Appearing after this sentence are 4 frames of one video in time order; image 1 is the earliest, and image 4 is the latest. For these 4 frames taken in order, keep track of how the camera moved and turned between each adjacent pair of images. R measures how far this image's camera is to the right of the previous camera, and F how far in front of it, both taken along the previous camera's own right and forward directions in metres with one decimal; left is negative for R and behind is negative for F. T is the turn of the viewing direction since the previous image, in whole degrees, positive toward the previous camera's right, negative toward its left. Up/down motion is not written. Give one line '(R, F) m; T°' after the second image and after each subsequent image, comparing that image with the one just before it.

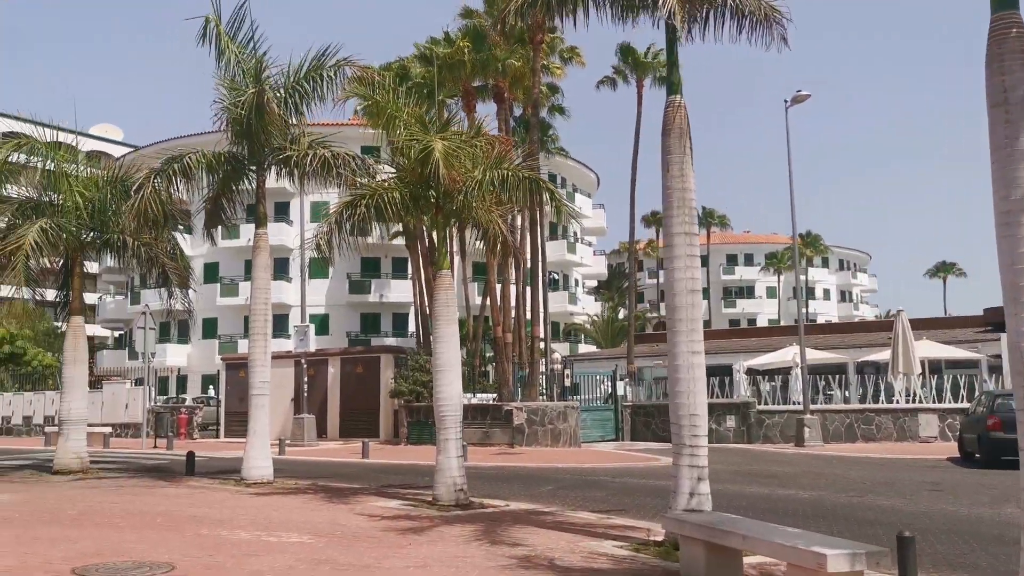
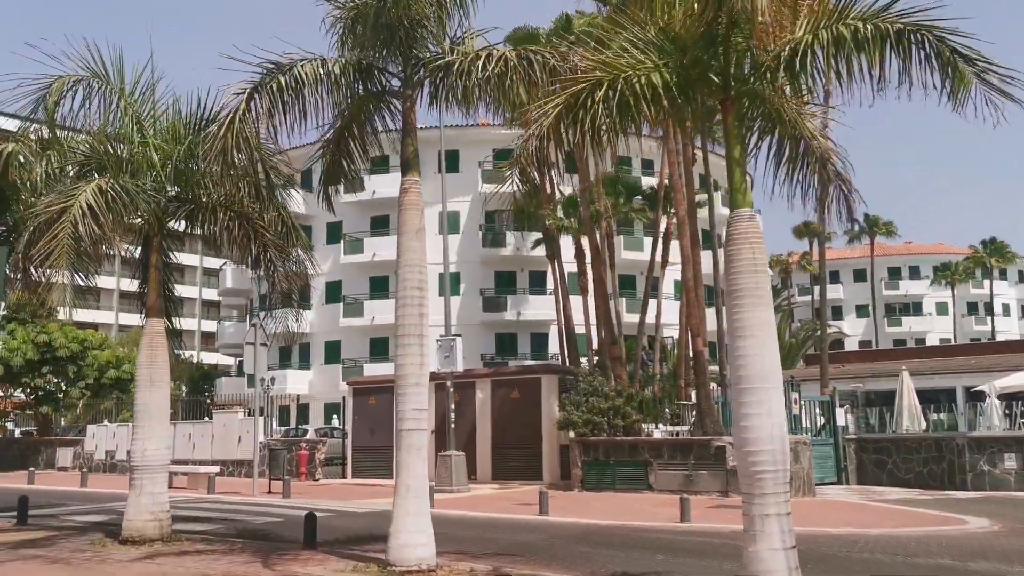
(-1.8, +5.6) m; -7°
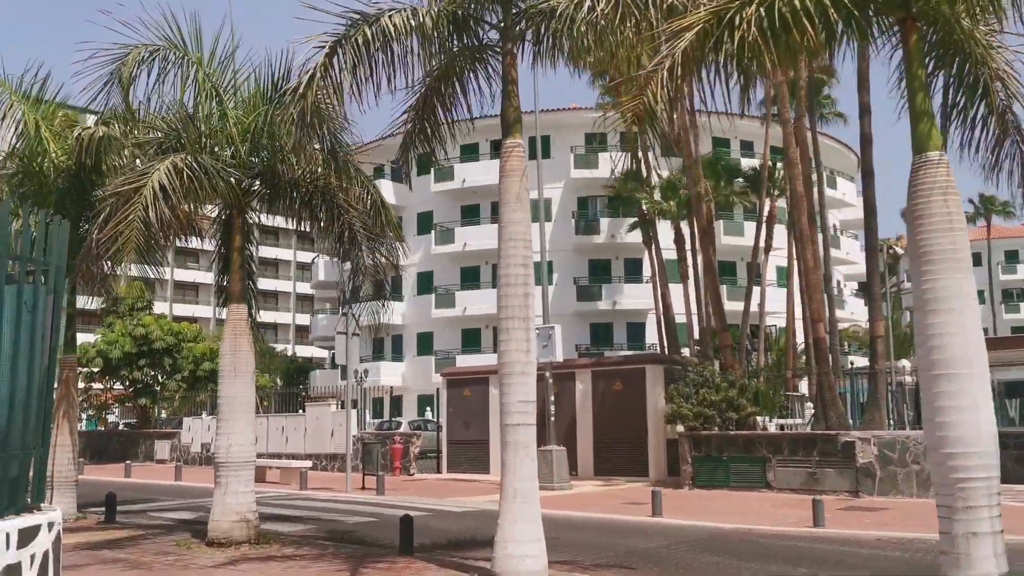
(-0.3, +1.2) m; -5°
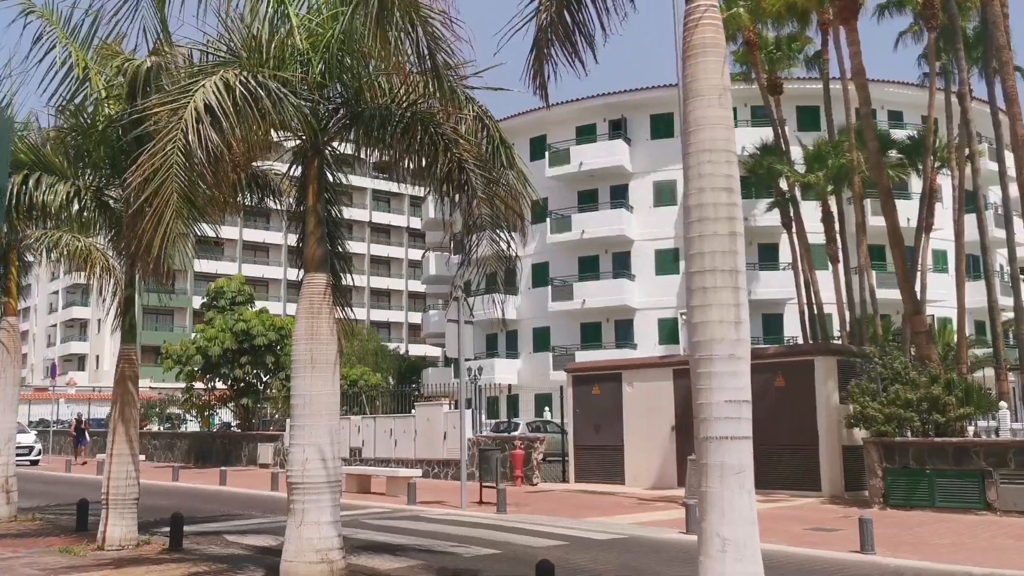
(-0.5, +3.1) m; -7°
